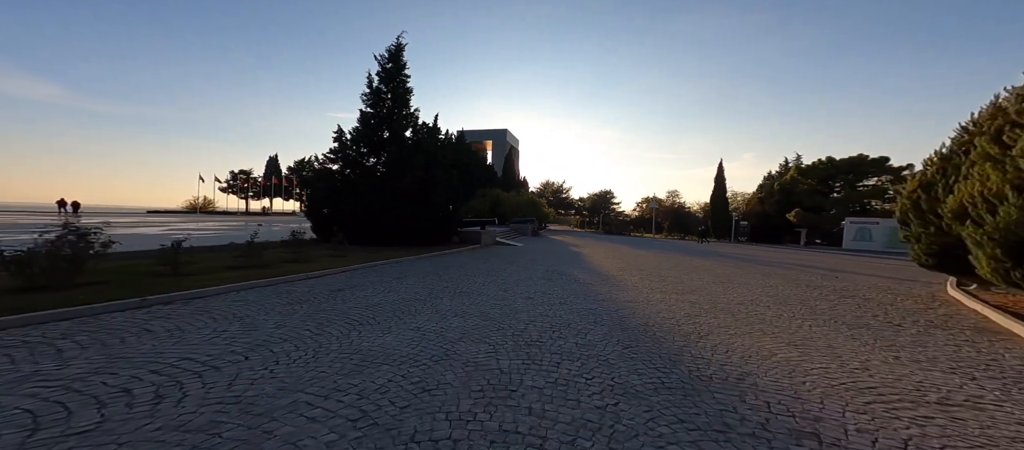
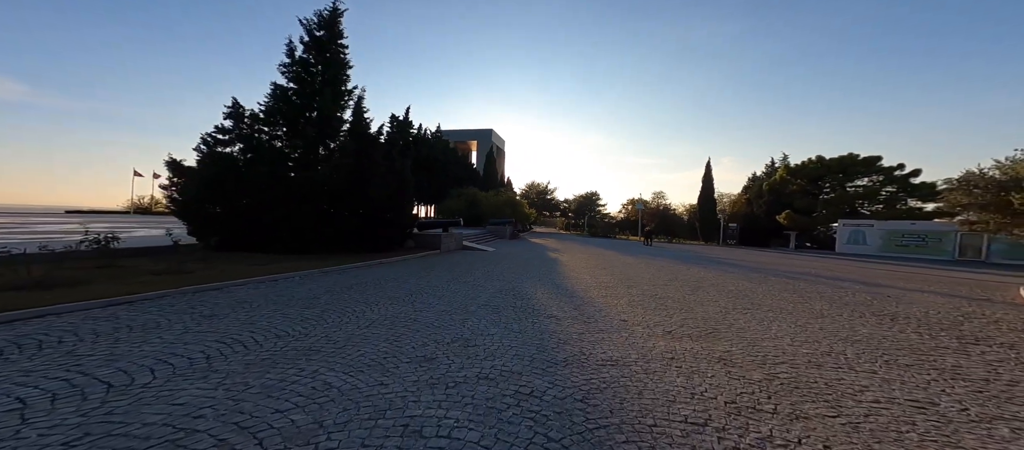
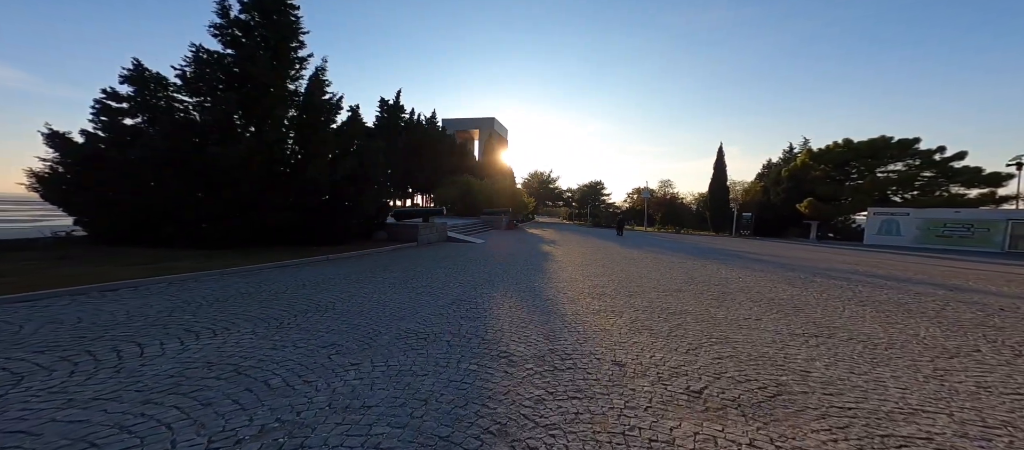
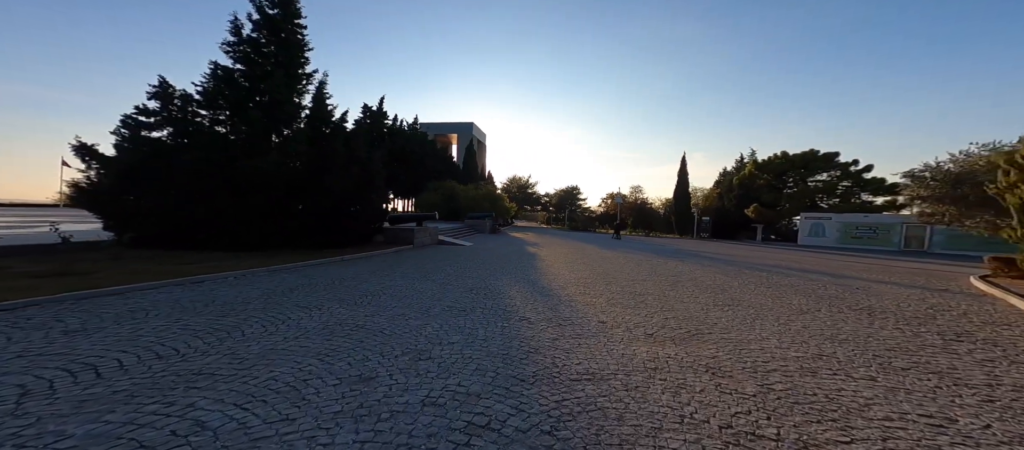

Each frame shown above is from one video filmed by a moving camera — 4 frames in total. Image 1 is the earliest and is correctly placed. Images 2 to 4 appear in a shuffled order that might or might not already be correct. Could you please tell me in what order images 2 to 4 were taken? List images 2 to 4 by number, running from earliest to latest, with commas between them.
2, 4, 3
